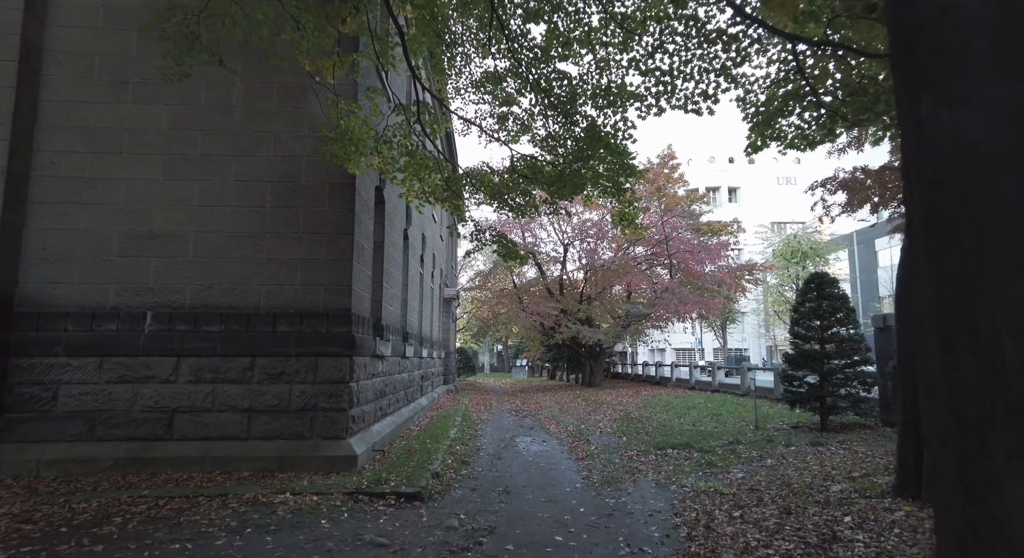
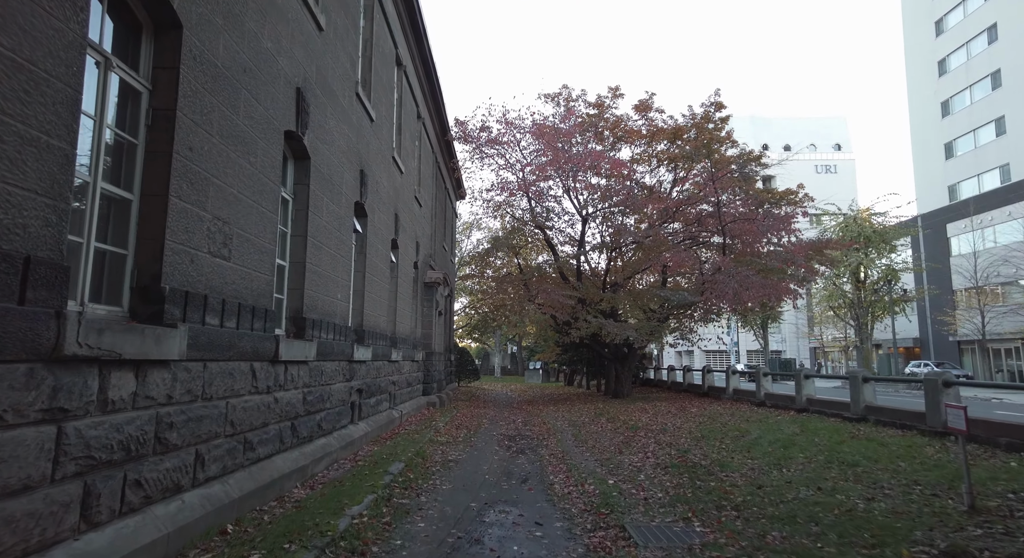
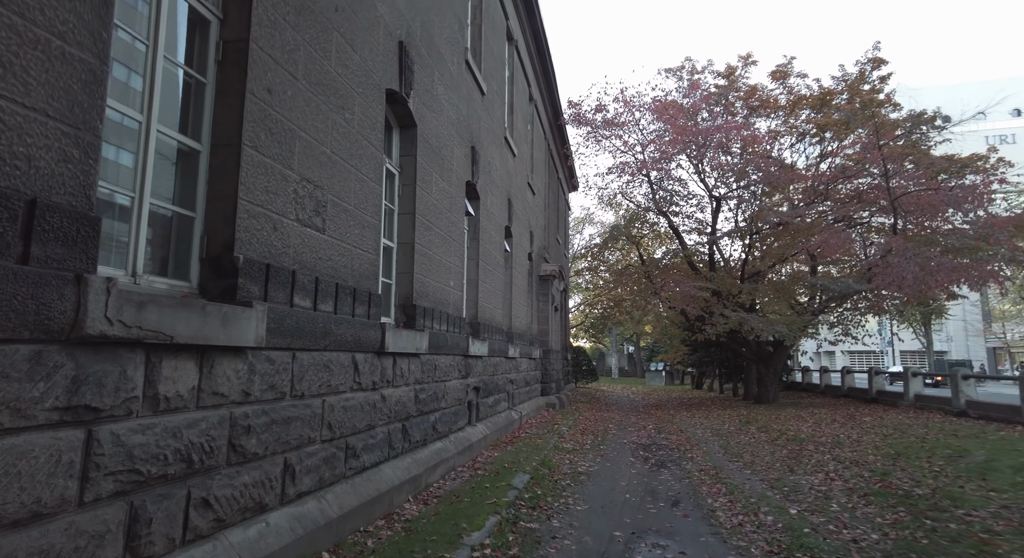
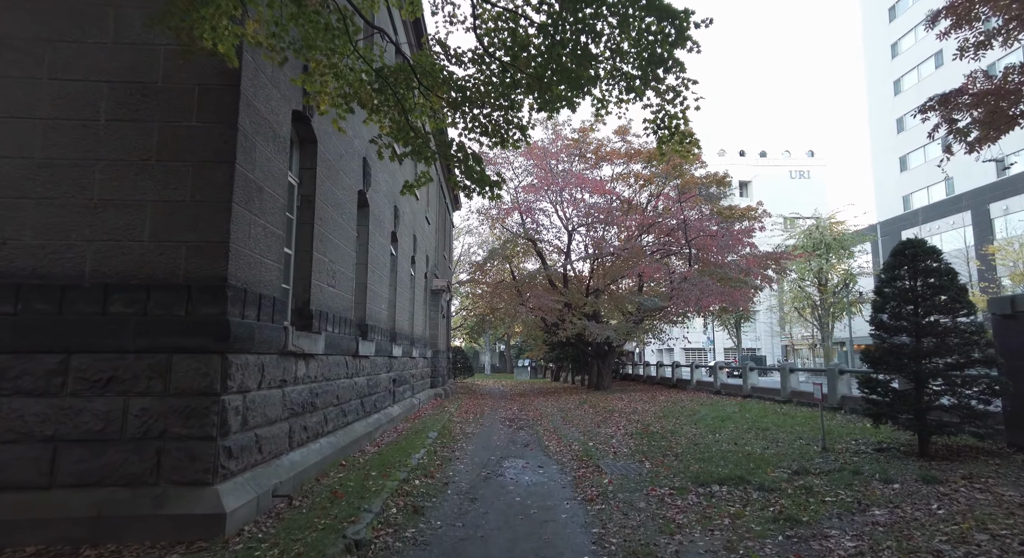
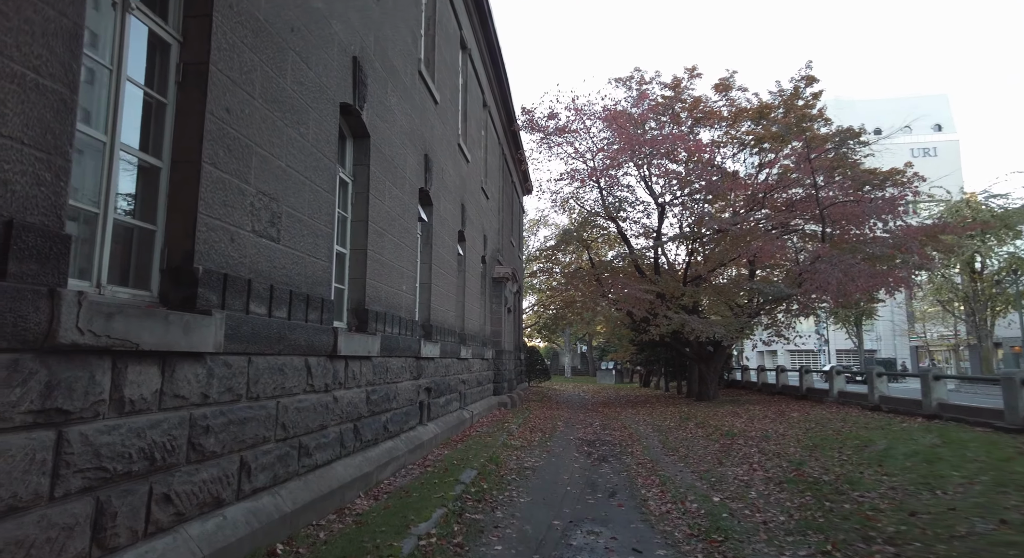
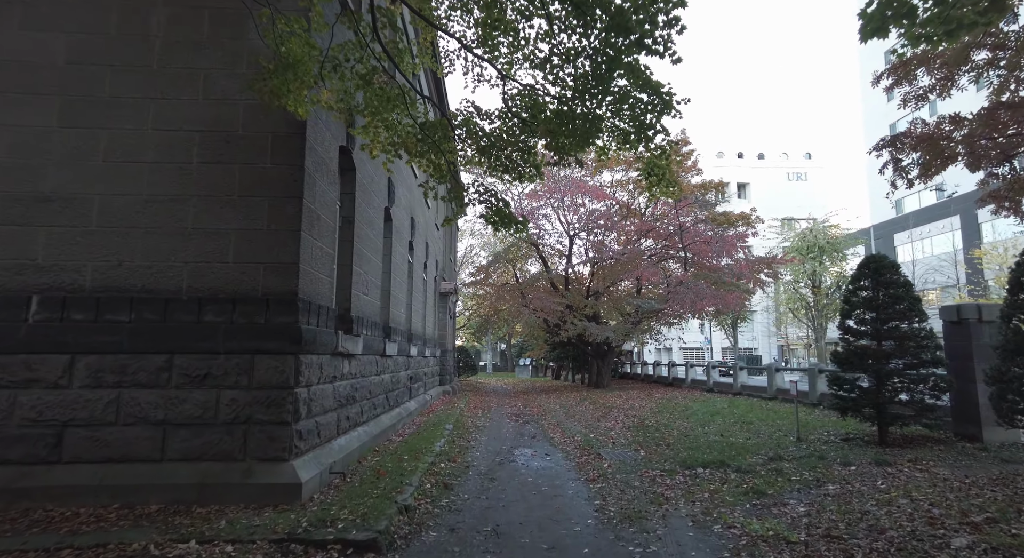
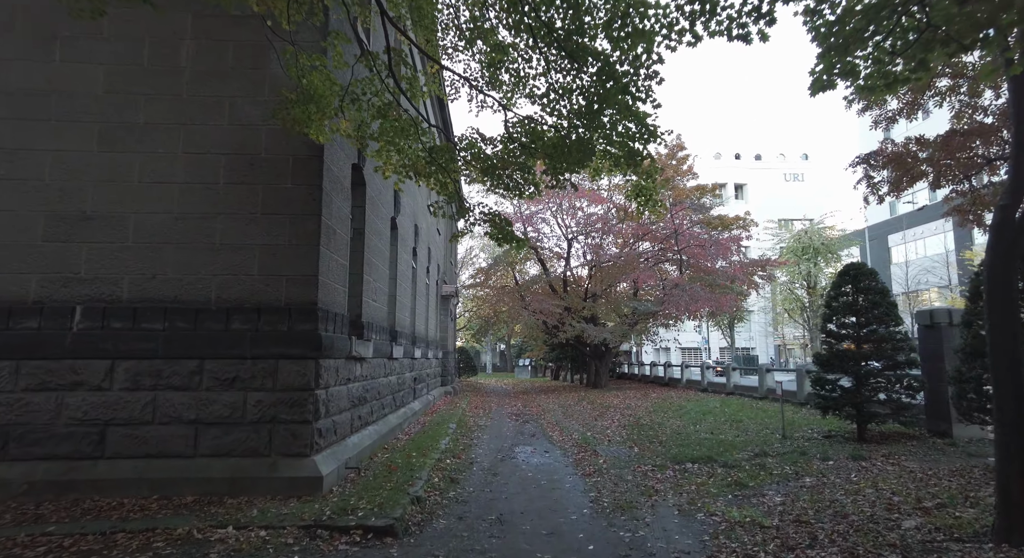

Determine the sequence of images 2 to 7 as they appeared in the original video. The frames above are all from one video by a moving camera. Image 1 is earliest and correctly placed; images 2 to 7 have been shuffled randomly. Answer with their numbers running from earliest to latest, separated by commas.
7, 6, 4, 2, 5, 3
